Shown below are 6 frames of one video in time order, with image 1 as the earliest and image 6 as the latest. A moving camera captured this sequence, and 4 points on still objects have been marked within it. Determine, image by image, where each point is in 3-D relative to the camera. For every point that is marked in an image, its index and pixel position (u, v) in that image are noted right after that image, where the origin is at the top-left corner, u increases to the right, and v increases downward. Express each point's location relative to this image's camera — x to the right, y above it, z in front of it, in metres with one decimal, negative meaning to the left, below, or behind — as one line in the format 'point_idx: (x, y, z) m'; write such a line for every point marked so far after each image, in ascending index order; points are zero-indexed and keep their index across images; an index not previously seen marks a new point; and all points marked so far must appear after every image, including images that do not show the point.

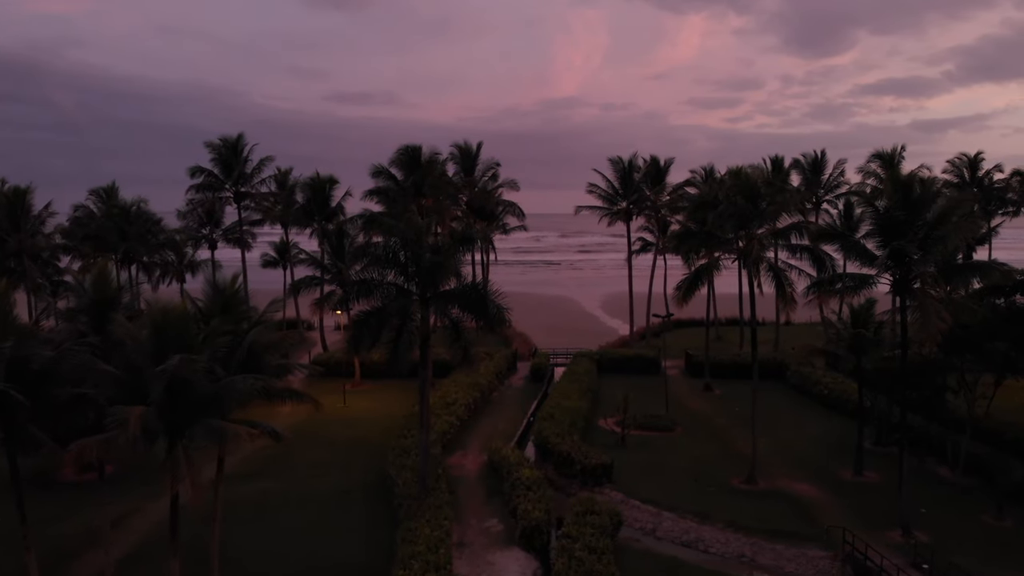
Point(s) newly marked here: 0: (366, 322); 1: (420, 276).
0: (-3.6, -0.8, +16.0) m
1: (-2.3, +0.3, +16.0) m
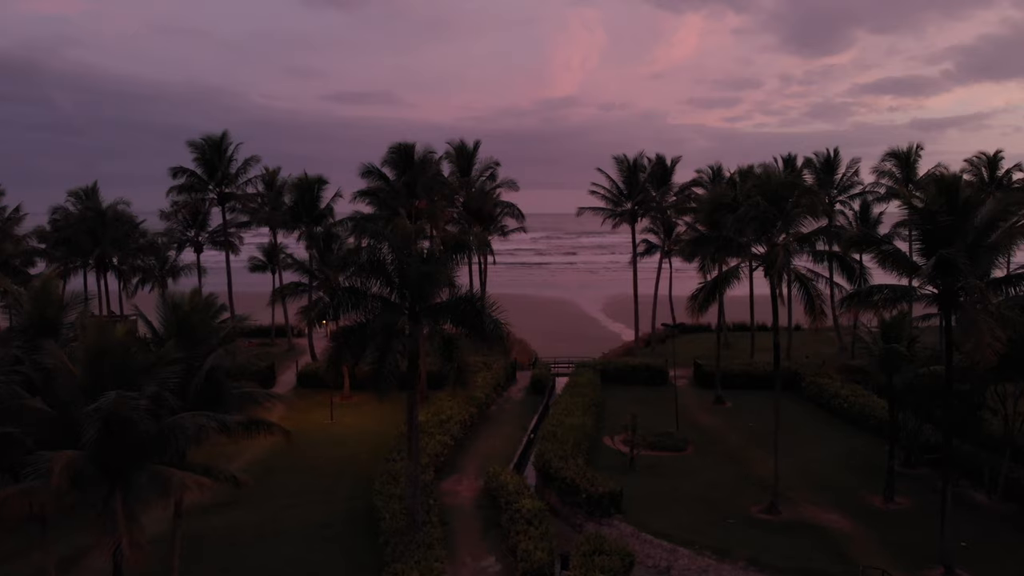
0: (-3.6, -1.1, +14.3) m
1: (-2.3, 0.0, +14.3) m
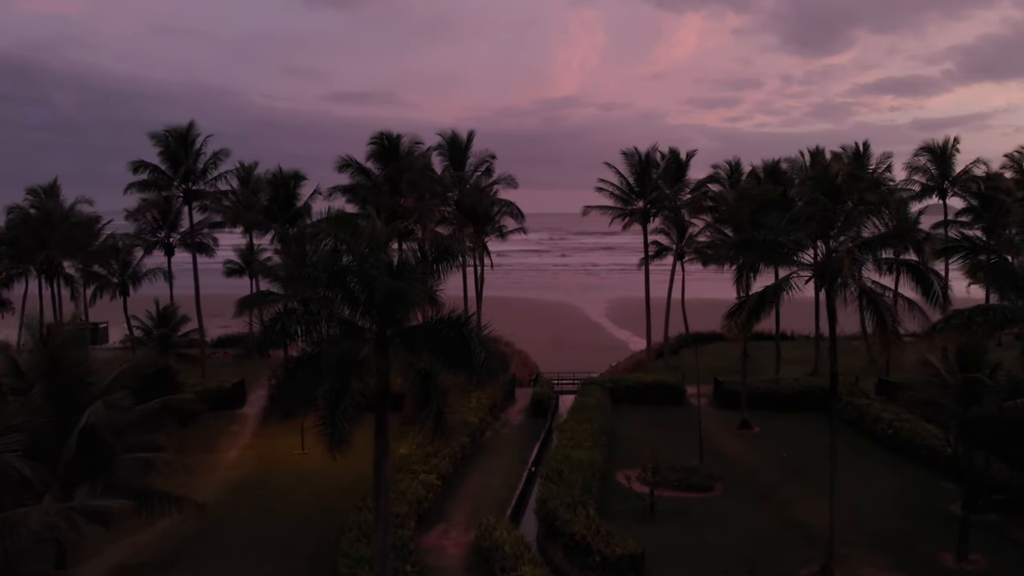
0: (-3.7, -1.4, +11.2) m
1: (-2.4, -0.3, +11.2) m
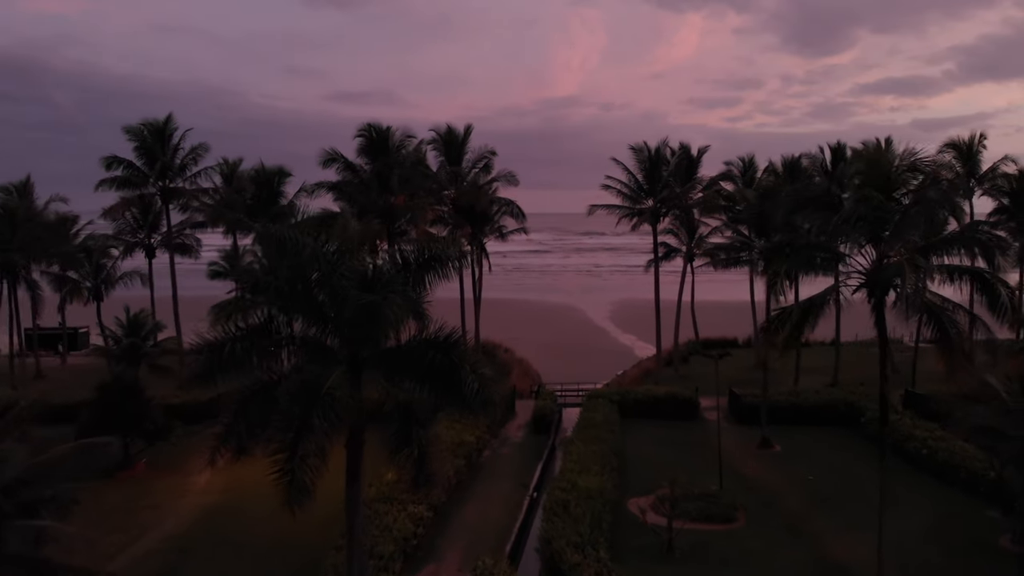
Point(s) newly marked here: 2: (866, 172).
0: (-3.7, -1.6, +9.3) m
1: (-2.4, -0.5, +9.3) m
2: (+6.3, +2.1, +11.8) m
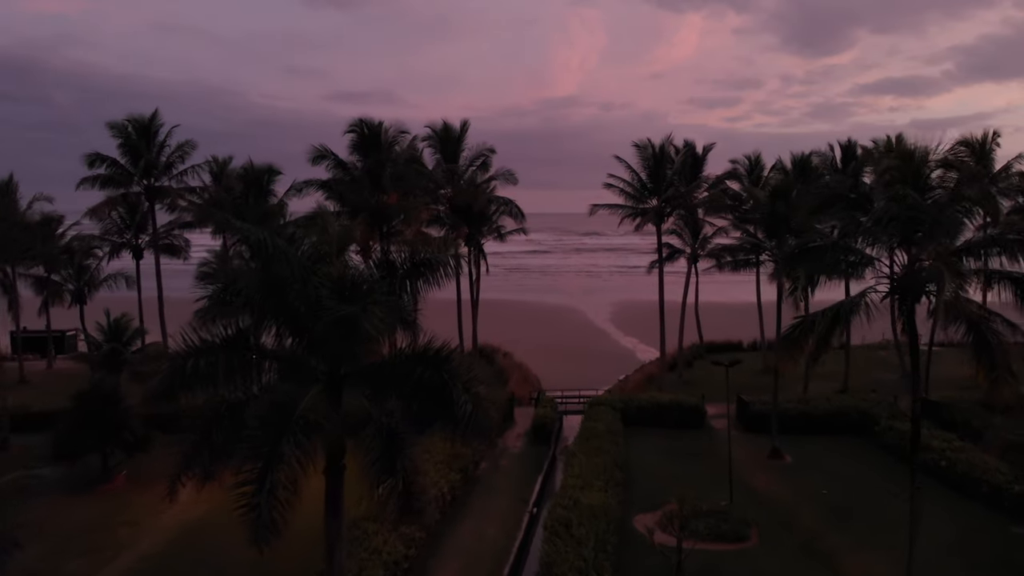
0: (-3.7, -1.7, +8.3) m
1: (-2.4, -0.6, +8.3) m
2: (+6.3, +2.0, +10.8) m
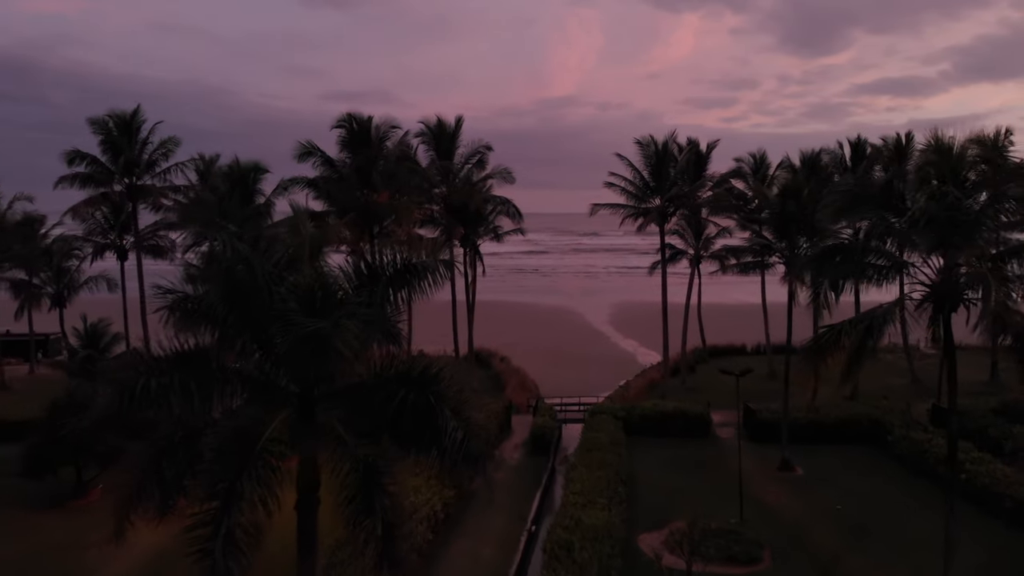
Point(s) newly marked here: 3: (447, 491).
0: (-3.8, -1.9, +7.3) m
1: (-2.4, -0.7, +7.3) m
2: (+6.3, +1.9, +9.9) m
3: (-1.6, -4.9, +15.9) m
